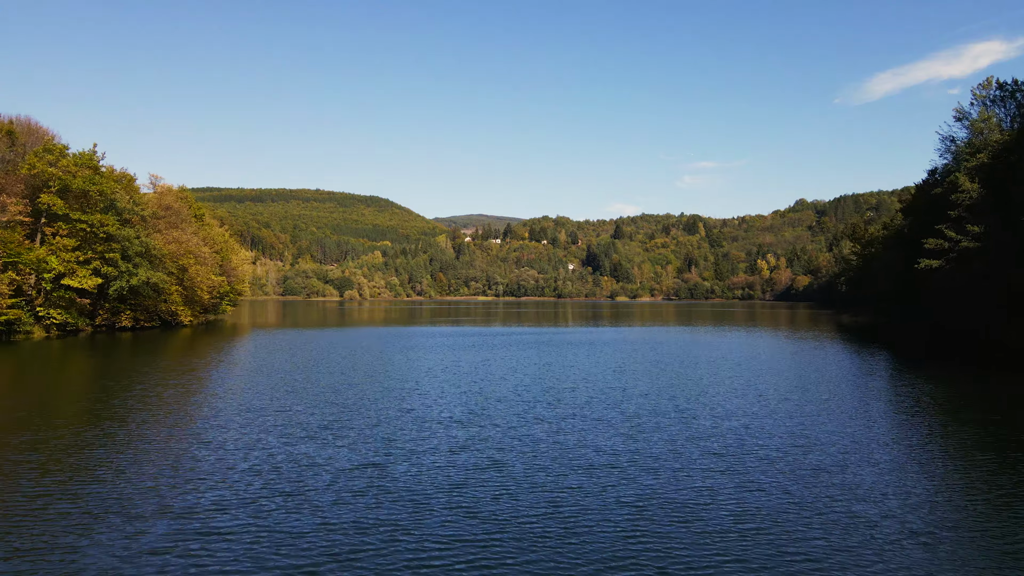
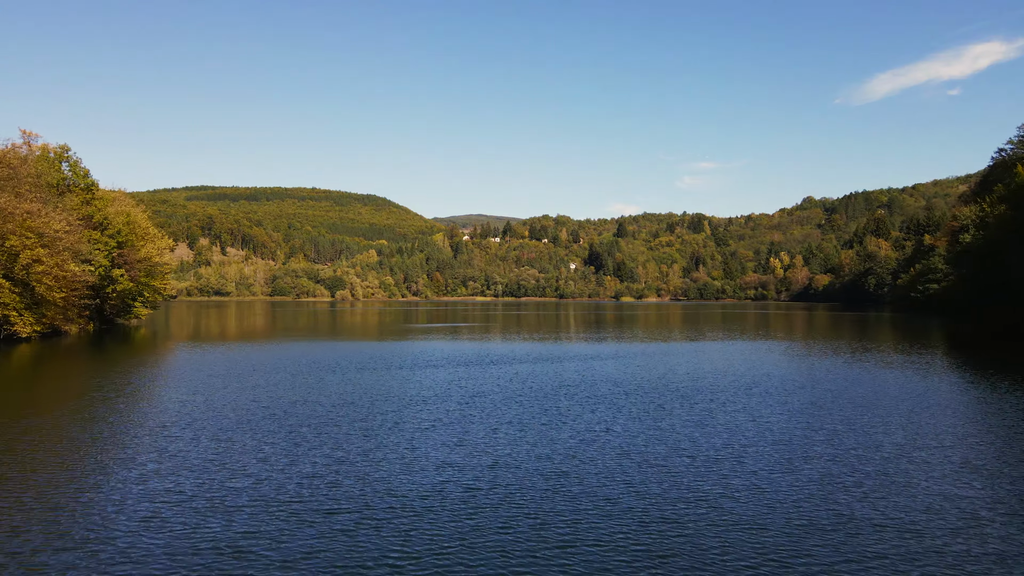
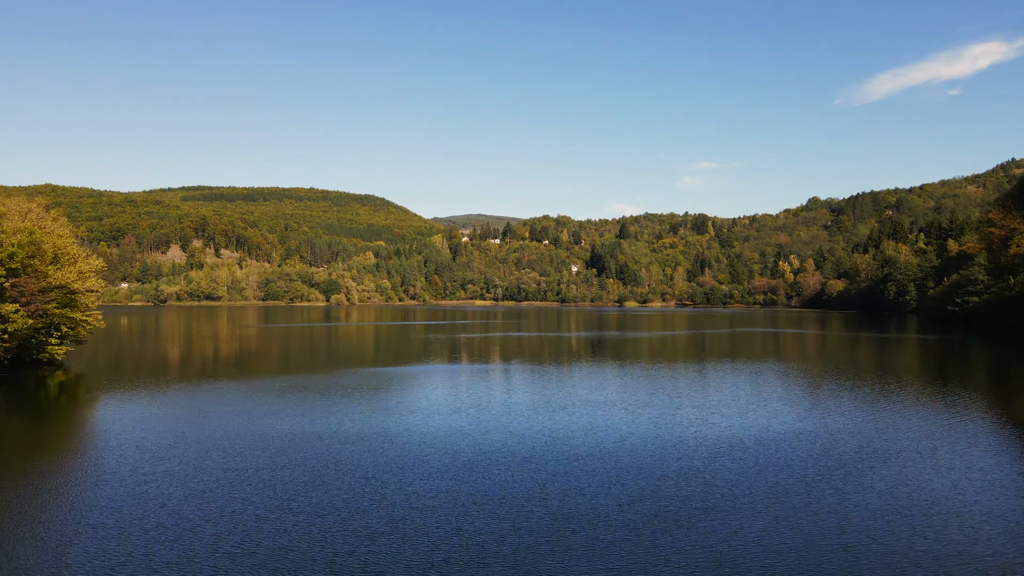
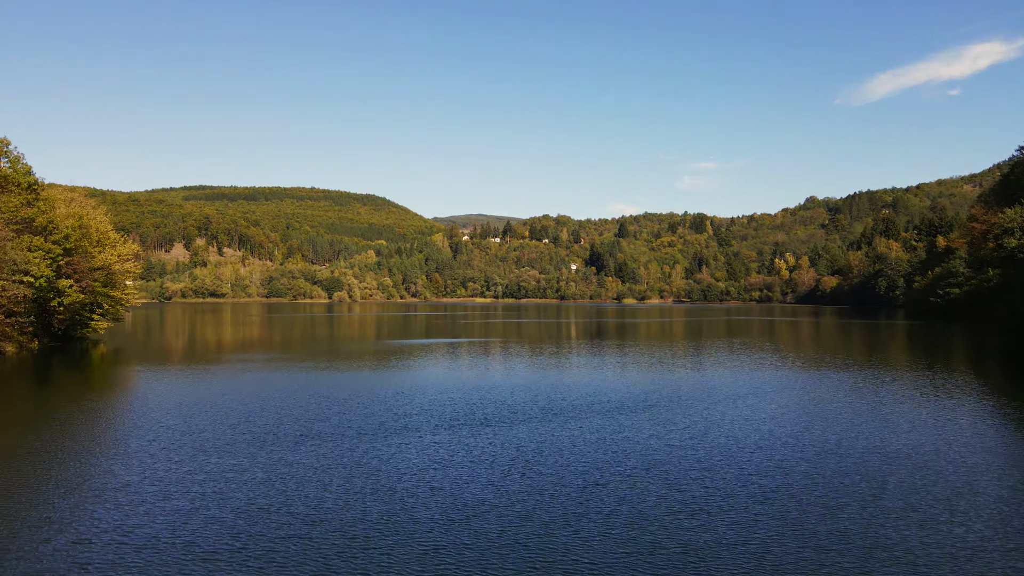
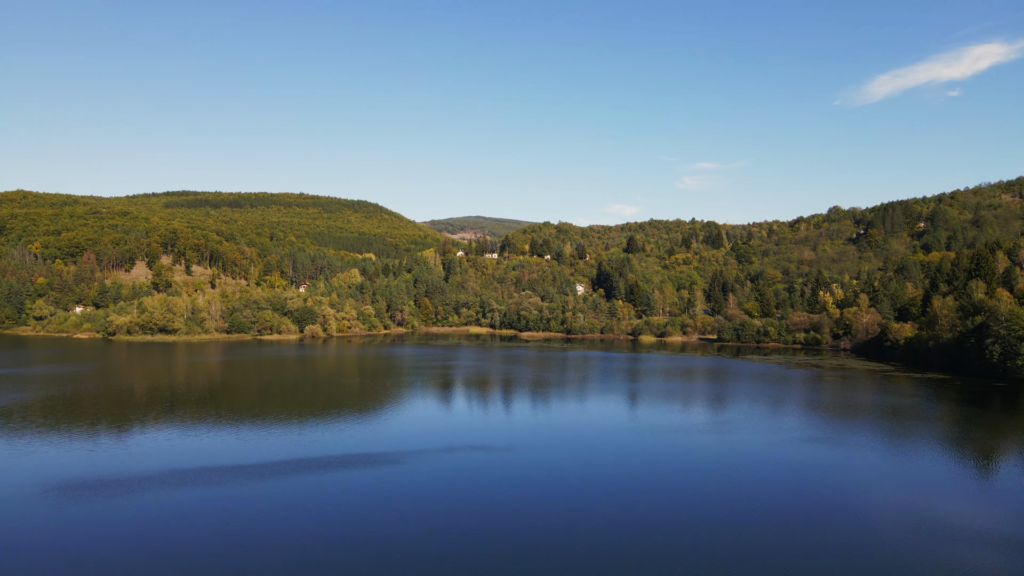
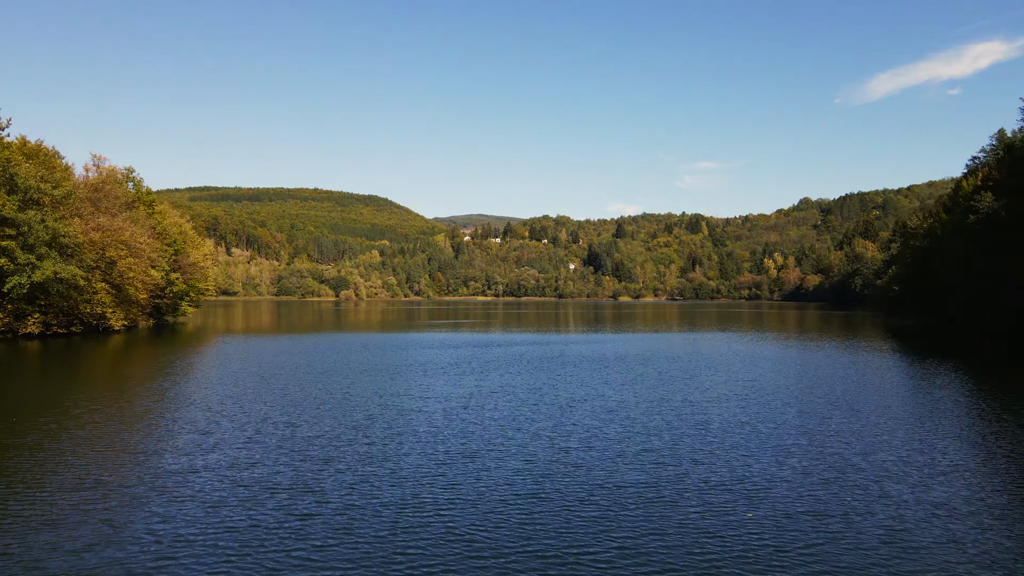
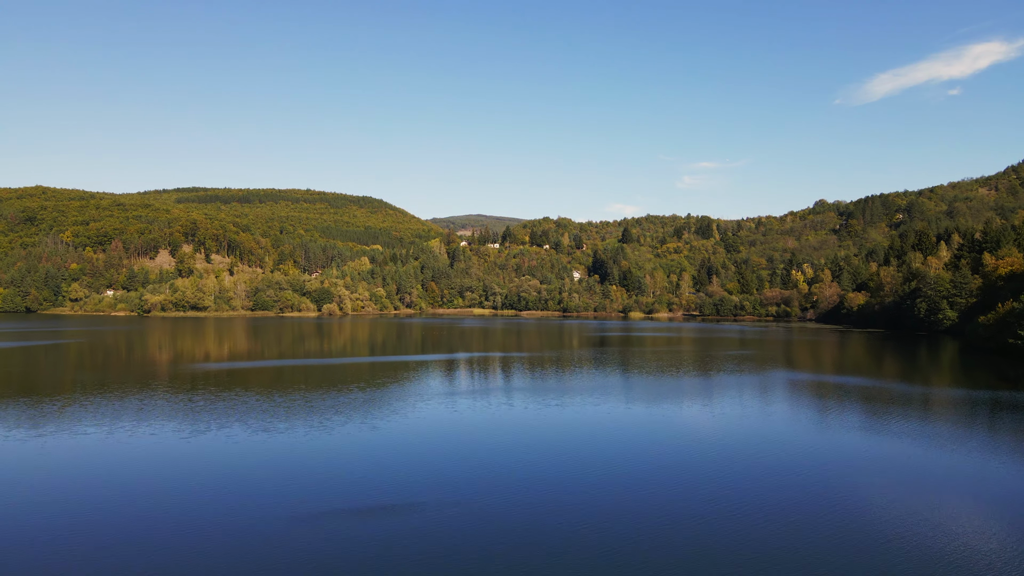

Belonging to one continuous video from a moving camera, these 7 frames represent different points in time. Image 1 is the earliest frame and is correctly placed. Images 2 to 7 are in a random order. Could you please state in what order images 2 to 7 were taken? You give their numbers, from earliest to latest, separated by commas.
6, 2, 4, 3, 7, 5
